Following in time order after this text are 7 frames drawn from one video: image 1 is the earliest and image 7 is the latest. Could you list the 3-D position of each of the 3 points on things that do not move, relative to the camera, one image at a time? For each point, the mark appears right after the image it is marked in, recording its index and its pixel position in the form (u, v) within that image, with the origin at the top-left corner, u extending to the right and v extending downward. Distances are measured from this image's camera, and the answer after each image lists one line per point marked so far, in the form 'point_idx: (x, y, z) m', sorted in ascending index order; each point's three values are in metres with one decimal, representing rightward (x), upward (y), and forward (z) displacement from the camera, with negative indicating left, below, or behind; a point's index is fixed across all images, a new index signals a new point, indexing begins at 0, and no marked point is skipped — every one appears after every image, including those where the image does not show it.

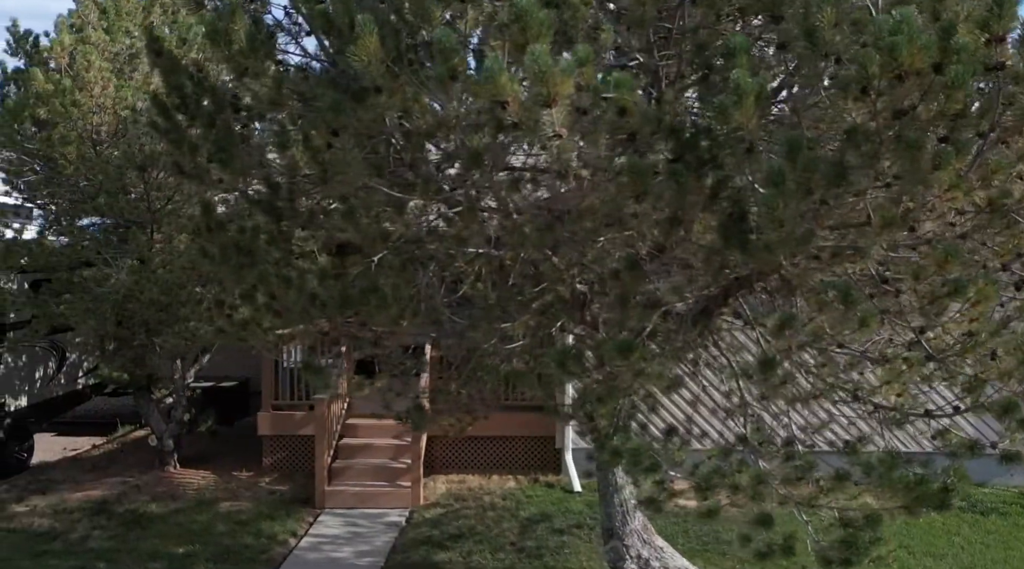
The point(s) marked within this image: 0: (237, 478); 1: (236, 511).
0: (-3.3, -2.4, +9.1) m
1: (-3.0, -2.4, +8.0) m
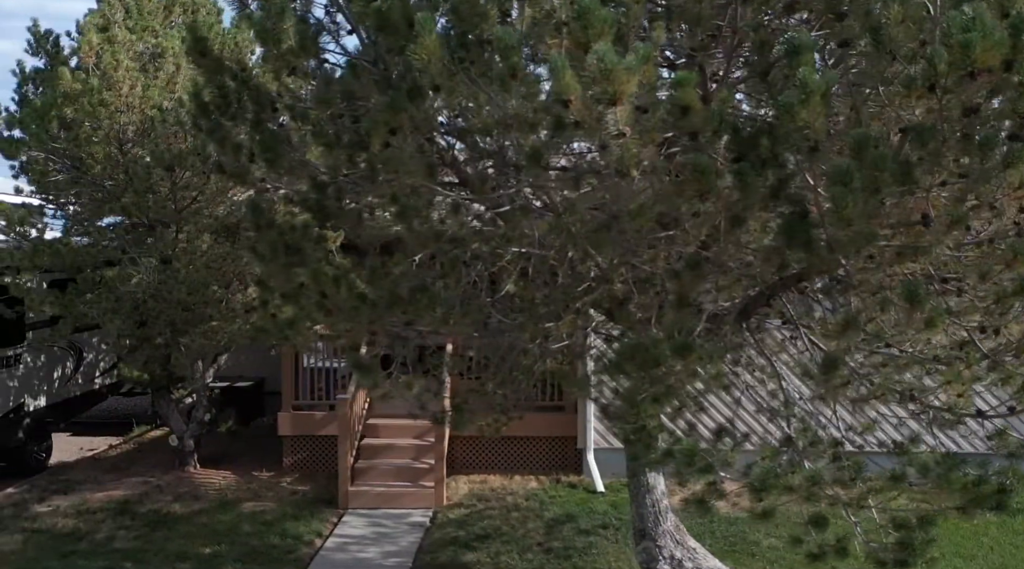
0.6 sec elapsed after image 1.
0: (-3.1, -2.4, +9.1) m
1: (-2.7, -2.4, +8.0) m
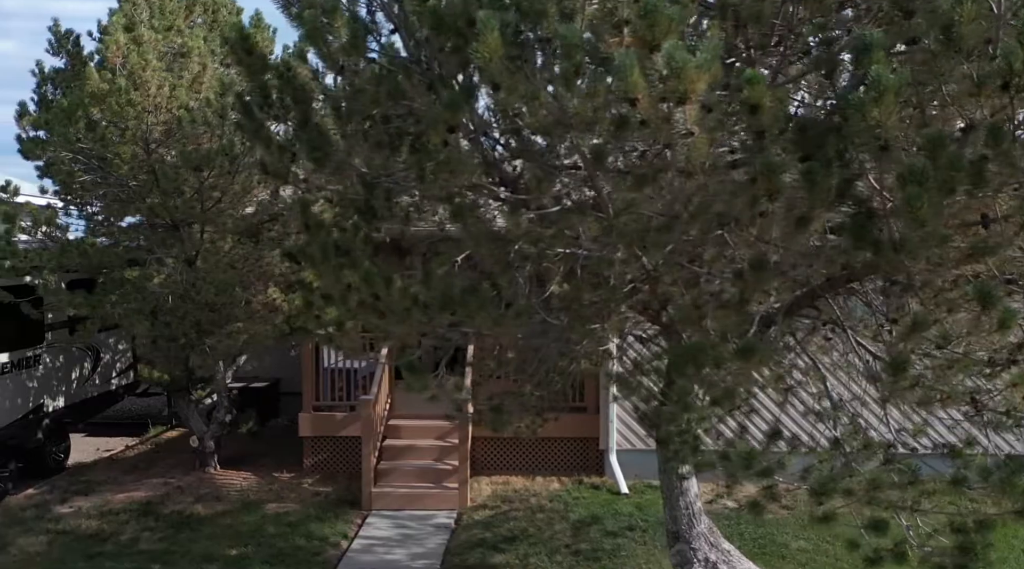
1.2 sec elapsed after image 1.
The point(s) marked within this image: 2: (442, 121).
0: (-2.8, -2.4, +9.1) m
1: (-2.4, -2.4, +8.0) m
2: (-0.3, +0.7, +3.2) m
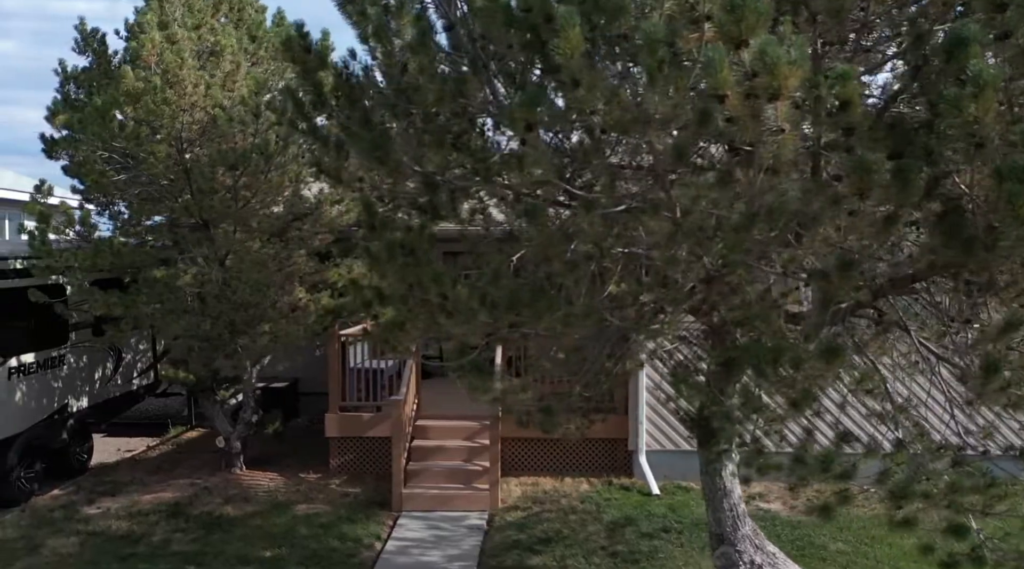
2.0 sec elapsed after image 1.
0: (-2.5, -2.4, +9.0) m
1: (-2.1, -2.4, +7.9) m
2: (0.0, +0.7, +3.1) m
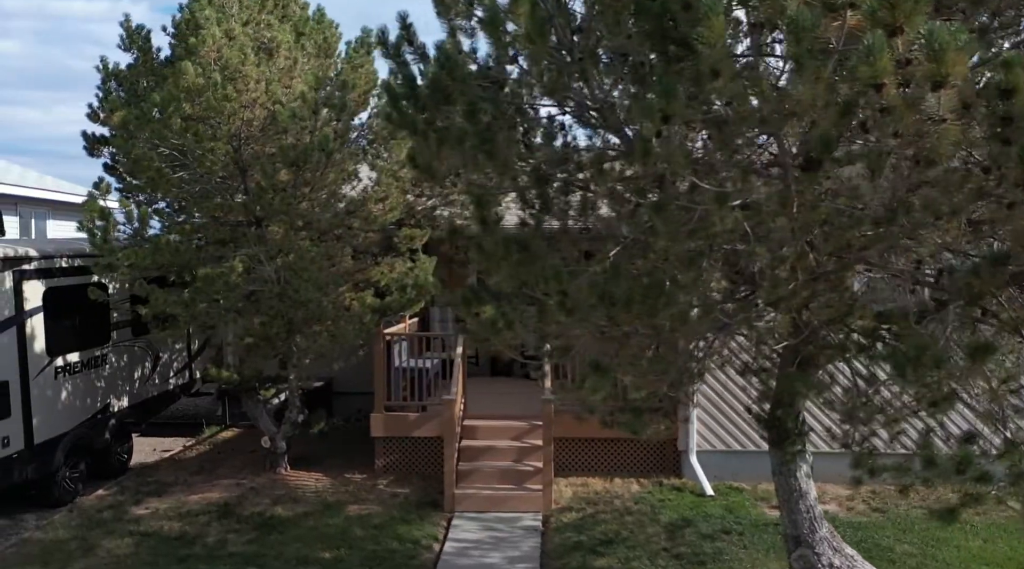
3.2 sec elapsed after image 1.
0: (-1.9, -2.3, +8.9) m
1: (-1.5, -2.4, +7.9) m
2: (+0.6, +0.7, +3.0) m
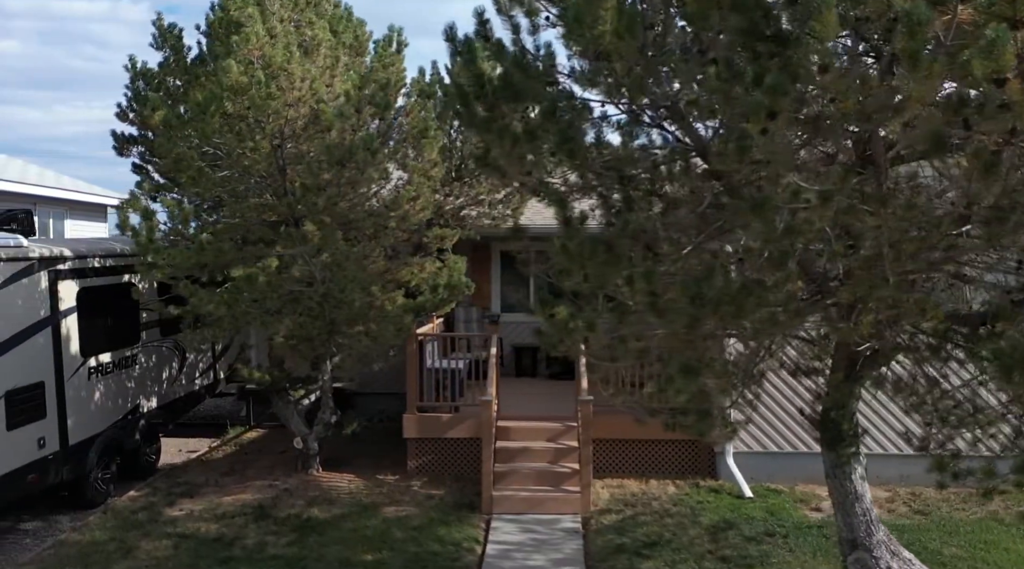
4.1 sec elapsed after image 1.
0: (-1.5, -2.3, +8.9) m
1: (-1.1, -2.4, +7.8) m
2: (+1.0, +0.7, +3.0) m
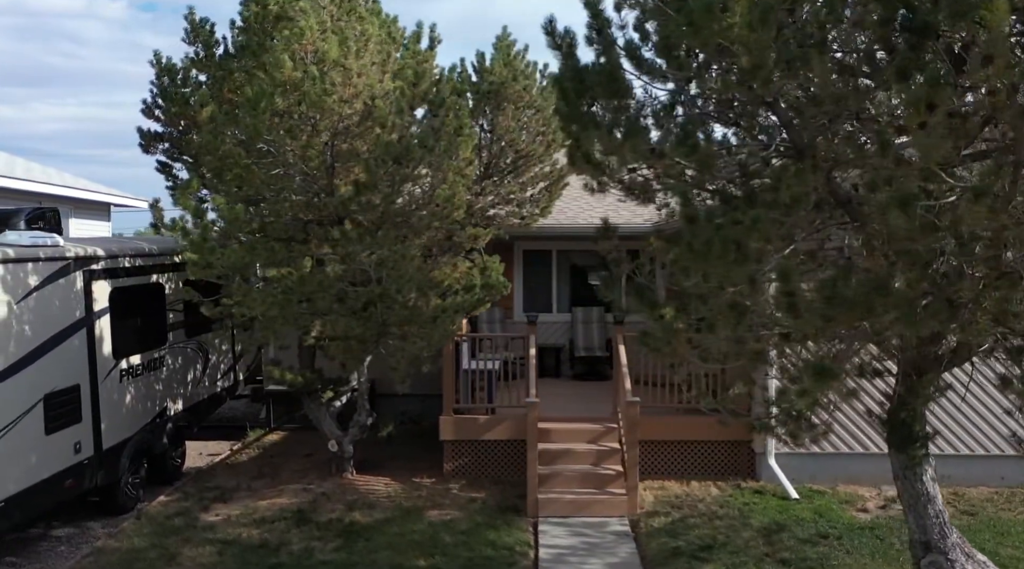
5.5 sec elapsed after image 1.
0: (-1.0, -2.3, +8.8) m
1: (-0.7, -2.4, +7.7) m
2: (+1.5, +0.7, +2.9) m
